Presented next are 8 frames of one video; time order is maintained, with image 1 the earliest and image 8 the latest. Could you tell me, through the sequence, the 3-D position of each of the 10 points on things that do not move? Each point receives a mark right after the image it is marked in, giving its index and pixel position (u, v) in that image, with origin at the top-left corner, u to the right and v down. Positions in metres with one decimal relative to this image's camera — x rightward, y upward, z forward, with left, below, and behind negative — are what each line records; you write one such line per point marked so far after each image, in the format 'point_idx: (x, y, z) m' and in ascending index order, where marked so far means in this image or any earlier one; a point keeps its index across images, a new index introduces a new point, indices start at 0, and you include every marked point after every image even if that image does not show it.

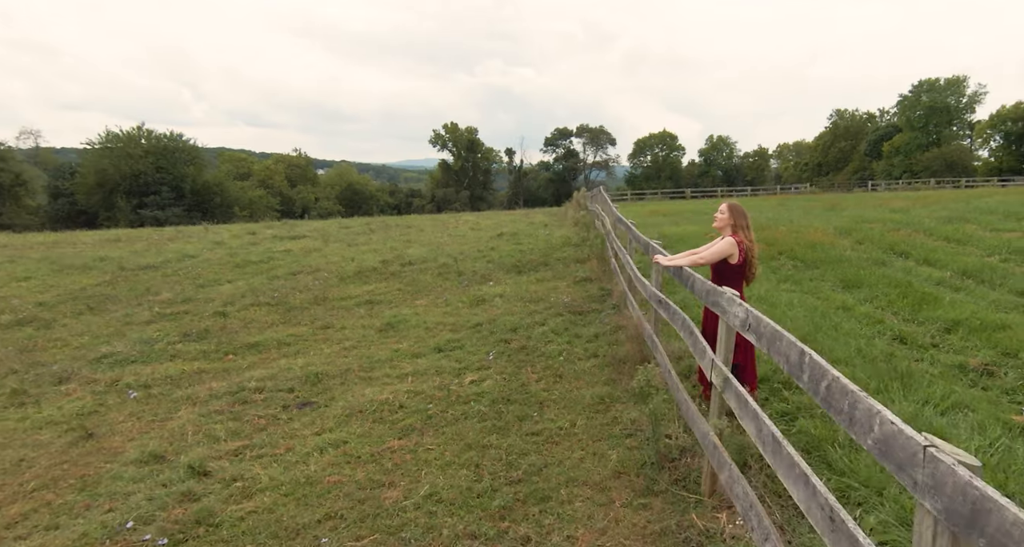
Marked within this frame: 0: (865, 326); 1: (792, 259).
0: (+3.2, -0.5, +5.7) m
1: (+5.0, +0.2, +10.8) m
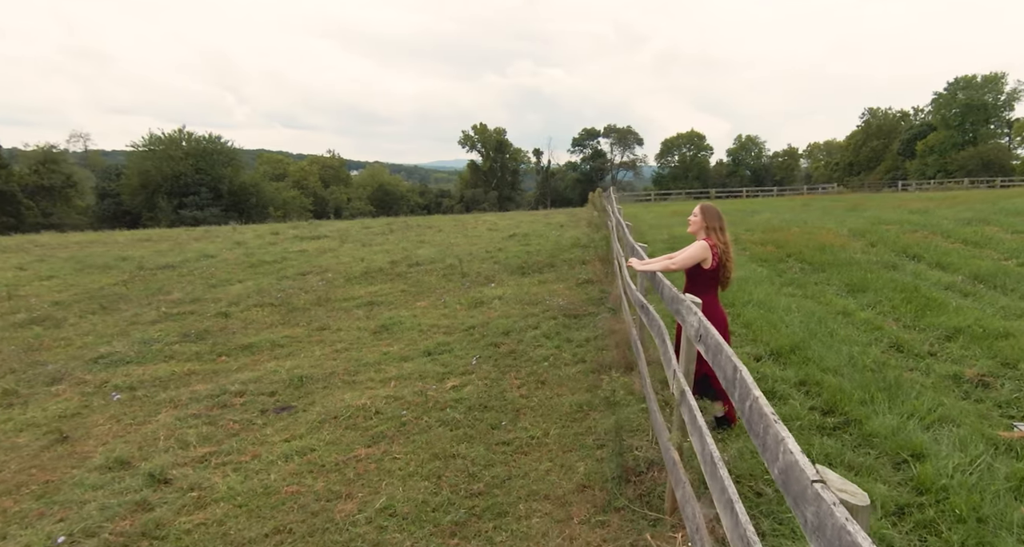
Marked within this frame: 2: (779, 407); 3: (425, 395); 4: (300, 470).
0: (+3.1, -0.5, +5.5) m
1: (+4.9, +0.2, +10.5) m
2: (+1.6, -0.8, +3.8) m
3: (-0.8, -1.1, +5.6) m
4: (-1.4, -1.3, +4.1) m
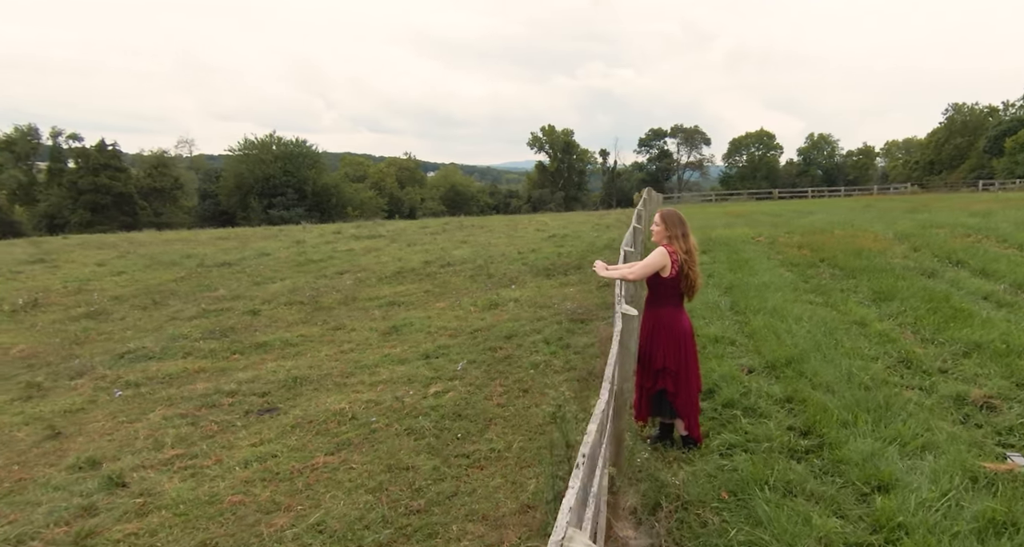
0: (+2.9, -0.6, +5.1) m
1: (+5.1, +0.1, +10.0) m
2: (+1.3, -0.8, +3.5) m
3: (-0.9, -1.1, +5.4) m
4: (-1.6, -1.3, +4.0) m
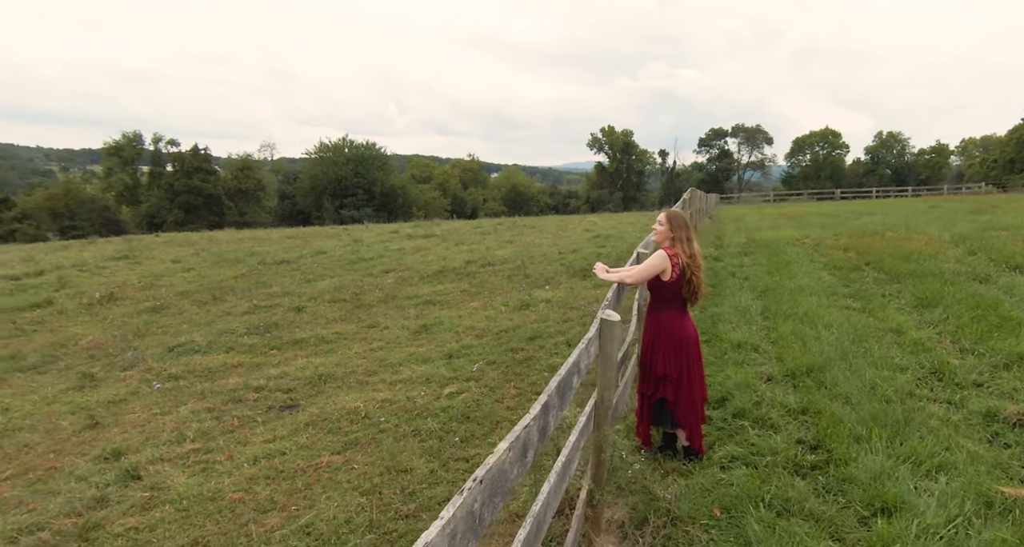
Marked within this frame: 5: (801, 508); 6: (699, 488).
0: (+3.0, -0.6, +4.8) m
1: (+5.5, 0.0, +9.5) m
2: (+1.3, -0.9, +3.3) m
3: (-0.8, -1.1, +5.4) m
4: (-1.6, -1.3, +4.0) m
5: (+1.2, -1.0, +2.6) m
6: (+0.8, -1.0, +2.9) m
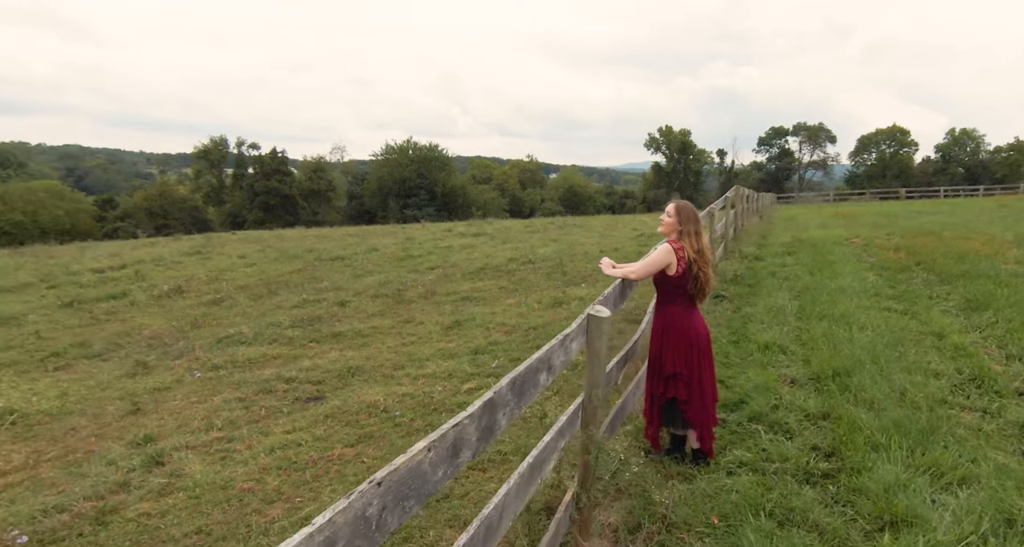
0: (+3.1, -0.6, +4.5) m
1: (+6.0, 0.0, +9.1) m
2: (+1.3, -0.9, +3.2) m
3: (-0.7, -1.1, +5.4) m
4: (-1.6, -1.2, +4.1) m
5: (+1.2, -1.0, +2.5) m
6: (+0.8, -1.0, +2.8) m
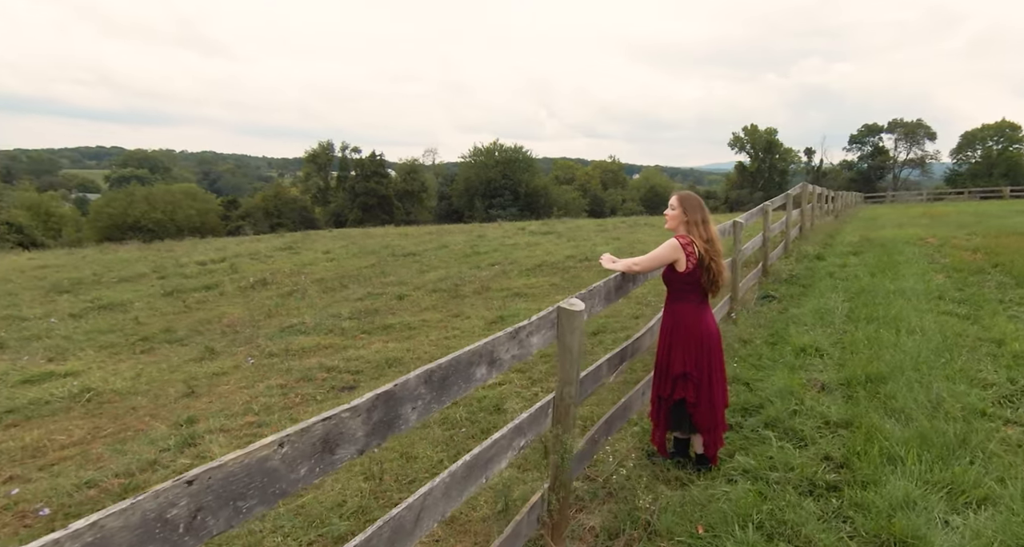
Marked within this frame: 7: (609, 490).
0: (+3.2, -0.6, +4.2) m
1: (+6.5, 0.0, +8.4) m
2: (+1.3, -0.8, +3.0) m
3: (-0.5, -1.0, +5.4) m
4: (-1.5, -1.2, +4.2) m
5: (+1.0, -1.0, +2.3) m
6: (+0.7, -0.9, +2.6) m
7: (+0.4, -1.0, +2.8) m
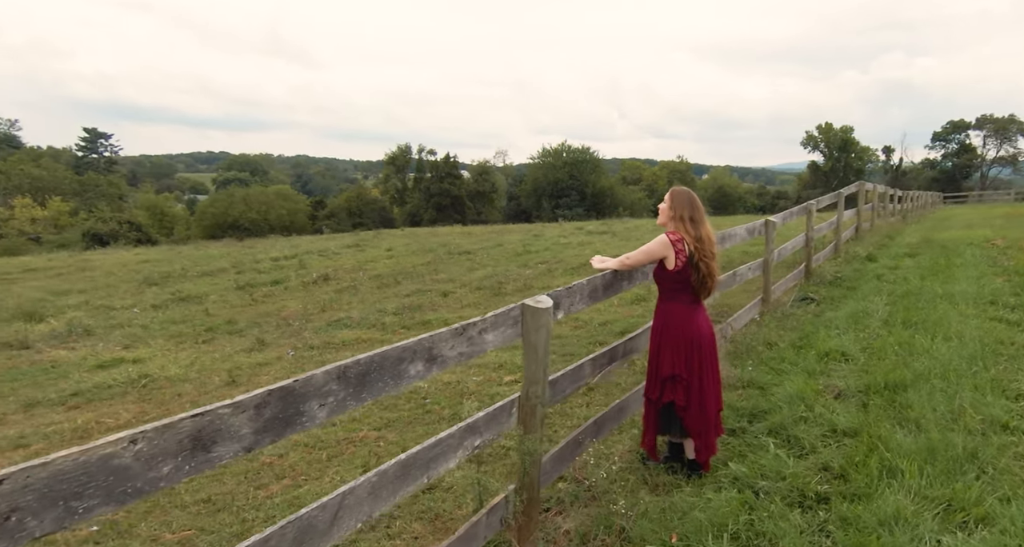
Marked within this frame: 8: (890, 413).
0: (+3.2, -0.6, +3.9) m
1: (+6.9, 0.0, +7.8) m
2: (+1.2, -0.8, +2.9) m
3: (-0.3, -1.0, +5.4) m
4: (-1.5, -1.2, +4.3) m
5: (+0.9, -1.0, +2.2) m
6: (+0.6, -0.9, +2.5) m
7: (+0.3, -1.0, +2.7) m
8: (+2.0, -0.7, +3.3) m
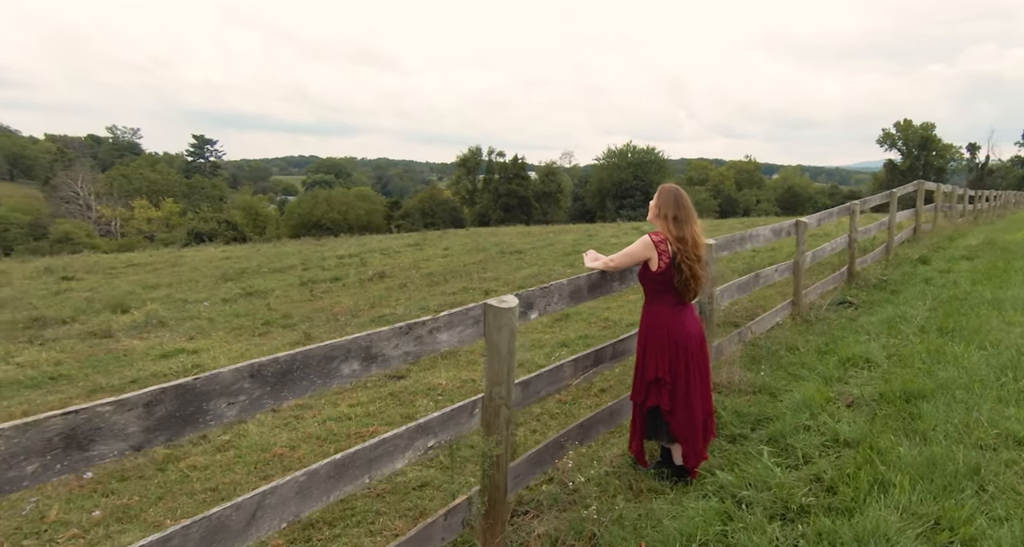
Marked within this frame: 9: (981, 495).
0: (+3.2, -0.7, +3.6) m
1: (+7.2, -0.1, +7.2) m
2: (+1.1, -0.9, +2.8) m
3: (-0.2, -1.0, +5.5) m
4: (-1.4, -1.1, +4.4) m
5: (+0.8, -1.0, +2.1) m
6: (+0.5, -0.9, +2.5) m
7: (+0.3, -1.0, +2.7) m
8: (+1.9, -0.7, +3.1) m
9: (+1.8, -0.8, +2.3) m
